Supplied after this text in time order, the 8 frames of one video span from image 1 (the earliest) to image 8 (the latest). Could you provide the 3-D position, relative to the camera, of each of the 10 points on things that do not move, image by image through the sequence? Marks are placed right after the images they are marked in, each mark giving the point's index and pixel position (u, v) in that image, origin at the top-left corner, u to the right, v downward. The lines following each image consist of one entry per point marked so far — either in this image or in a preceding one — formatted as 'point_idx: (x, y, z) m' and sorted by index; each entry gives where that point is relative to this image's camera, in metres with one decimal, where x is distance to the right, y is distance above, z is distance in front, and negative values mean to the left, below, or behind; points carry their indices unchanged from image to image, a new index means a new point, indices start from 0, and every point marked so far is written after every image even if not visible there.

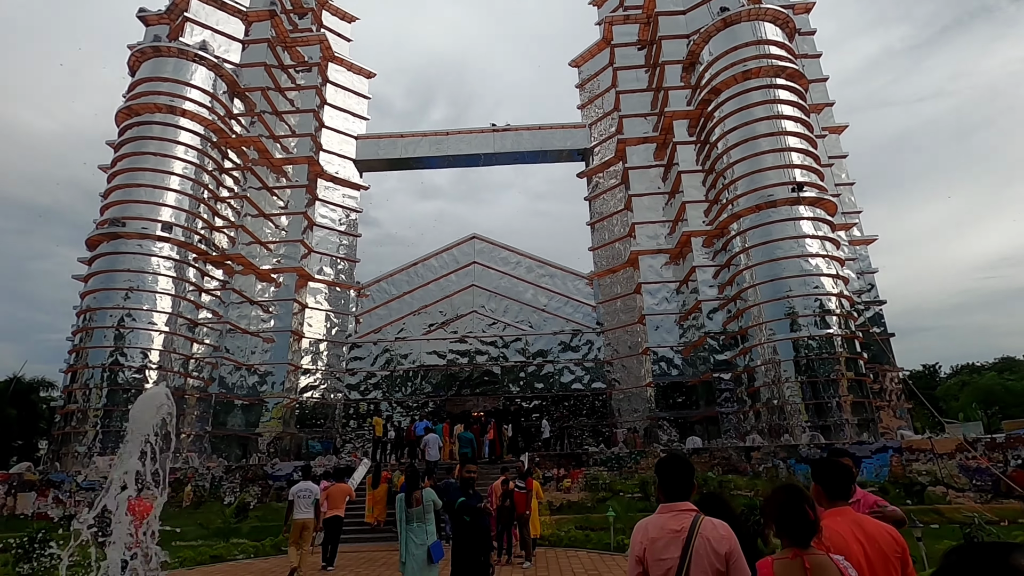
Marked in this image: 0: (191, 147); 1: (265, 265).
0: (-10.6, +4.7, +18.0) m
1: (-9.2, +0.9, +19.9) m
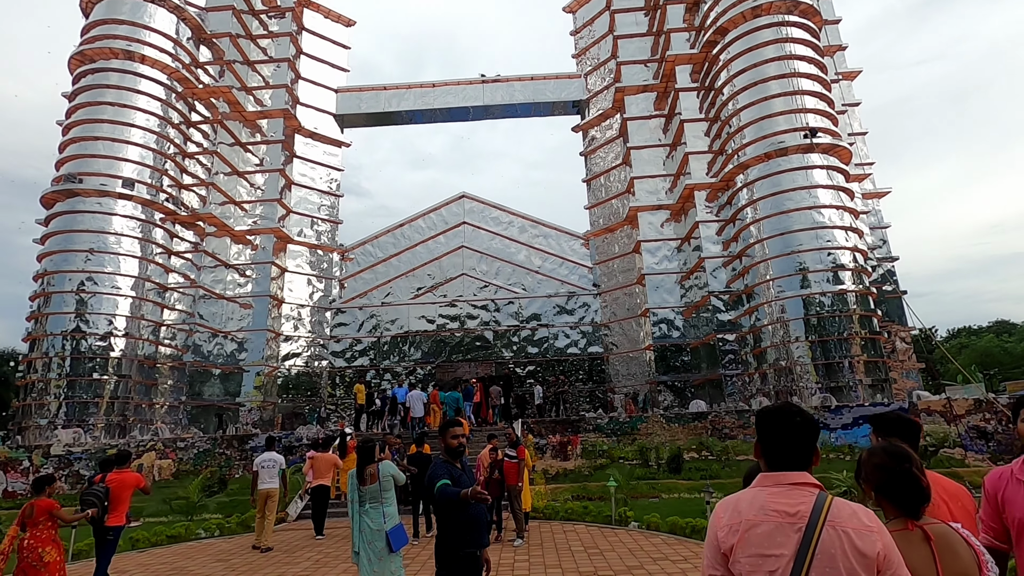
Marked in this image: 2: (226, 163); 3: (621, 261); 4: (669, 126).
0: (-10.9, +5.9, +16.5) m
1: (-9.5, +2.2, +18.7) m
2: (-10.0, +4.4, +18.7) m
3: (+3.9, +1.0, +19.5) m
4: (+5.5, +5.7, +18.9) m
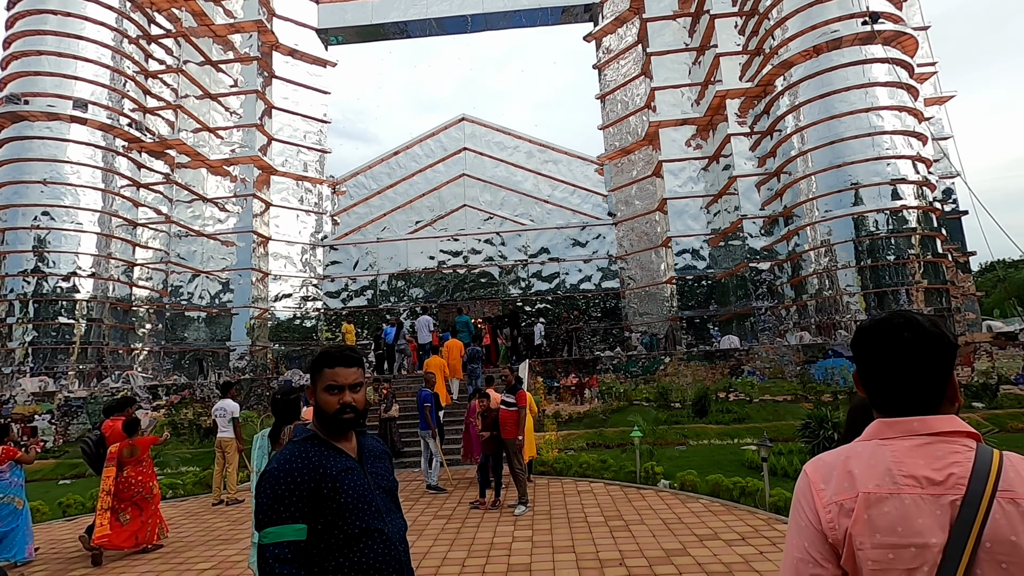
0: (-10.9, +7.6, +14.4) m
1: (-9.3, +4.2, +16.9) m
2: (-9.9, +6.4, +16.7) m
3: (+4.1, +3.4, +17.5) m
4: (+5.6, +8.0, +16.4) m
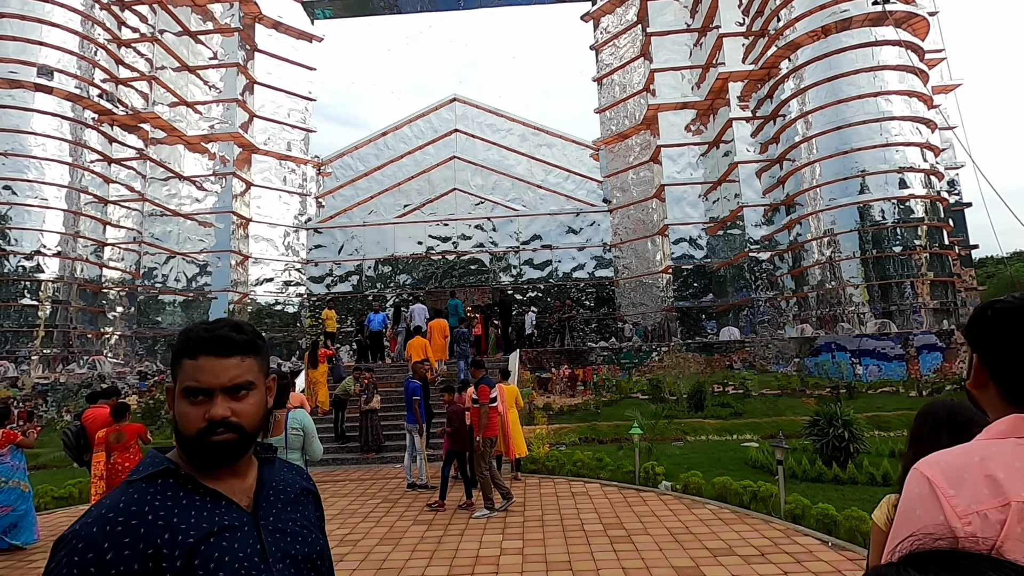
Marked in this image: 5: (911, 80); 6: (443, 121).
0: (-11.0, +8.1, +13.5) m
1: (-9.5, +4.7, +16.1) m
2: (-10.1, +6.9, +15.8) m
3: (+3.9, +3.7, +17.0) m
4: (+5.4, +8.3, +15.8) m
5: (+8.8, +4.6, +11.7) m
6: (-2.5, +6.1, +19.4) m
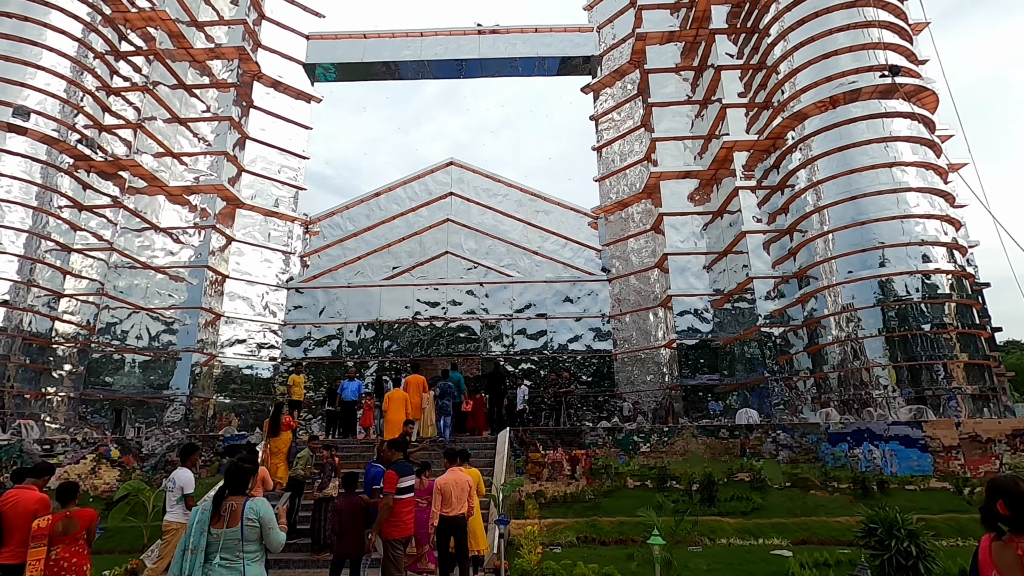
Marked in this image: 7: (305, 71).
0: (-10.9, +6.8, +13.3) m
1: (-9.6, +3.0, +15.4) m
2: (-10.1, +5.3, +15.5) m
3: (+3.8, +1.4, +16.3) m
4: (+5.5, +6.1, +15.8) m
5: (+8.7, +2.9, +11.3) m
6: (-2.6, +3.7, +19.0) m
7: (-7.1, +7.5, +18.4) m
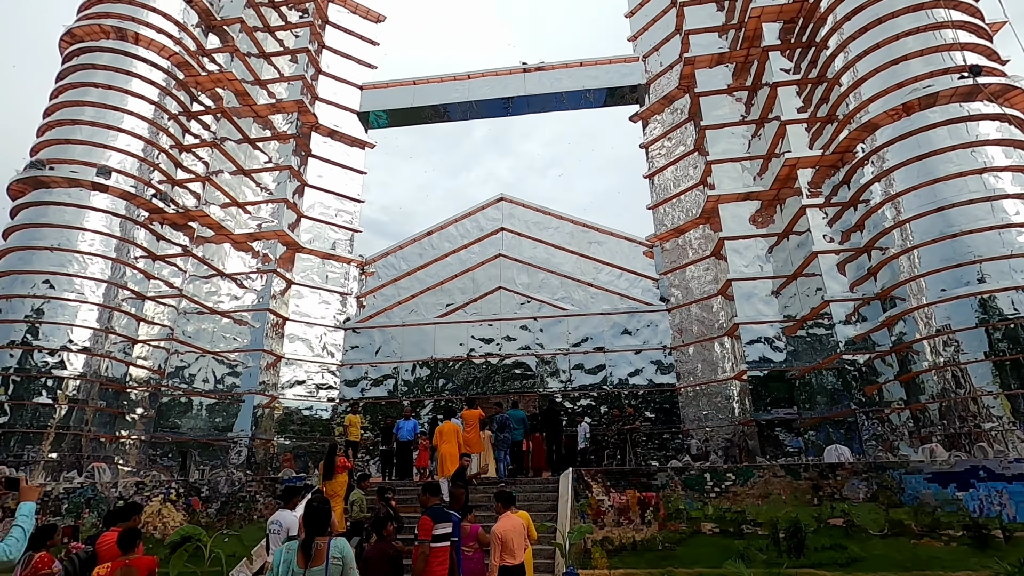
0: (-9.8, +5.6, +14.4) m
1: (-8.1, +1.7, +16.1) m
2: (-8.6, +3.9, +16.4) m
3: (+5.3, +0.6, +15.6) m
4: (+6.8, +5.3, +15.2) m
5: (+9.8, +2.5, +10.3) m
6: (-0.8, +2.4, +19.0) m
7: (-5.5, +6.0, +19.2) m
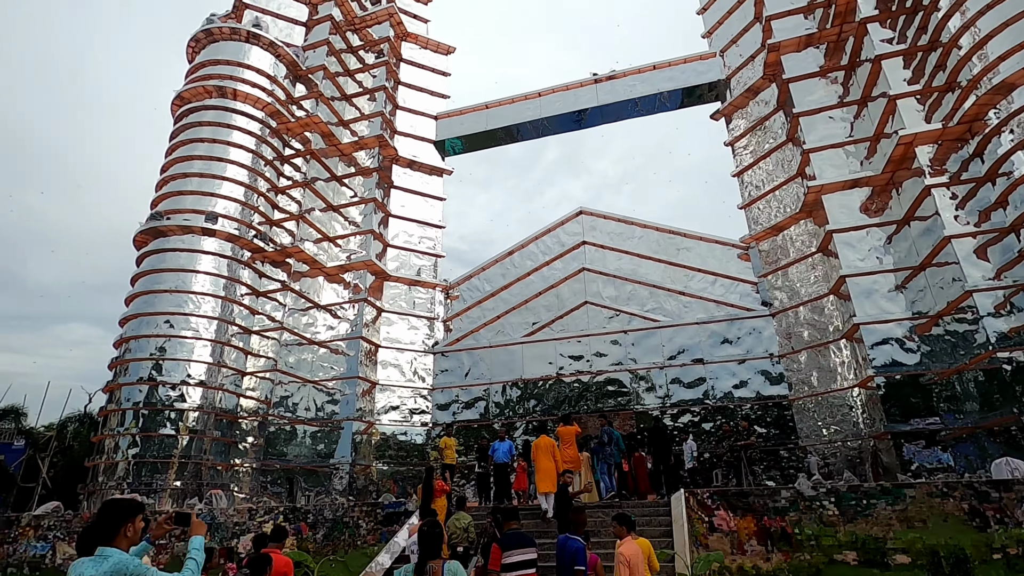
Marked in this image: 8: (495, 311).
0: (-7.7, +4.6, +15.6) m
1: (-5.6, +0.8, +16.8) m
2: (-6.2, +2.9, +17.2) m
3: (+7.7, +0.6, +14.3) m
4: (+8.8, +5.4, +13.9) m
5: (+11.1, +3.0, +8.5) m
6: (+2.0, +1.8, +18.7) m
7: (-2.8, +5.1, +19.7) m
8: (-0.6, -0.8, +17.9) m
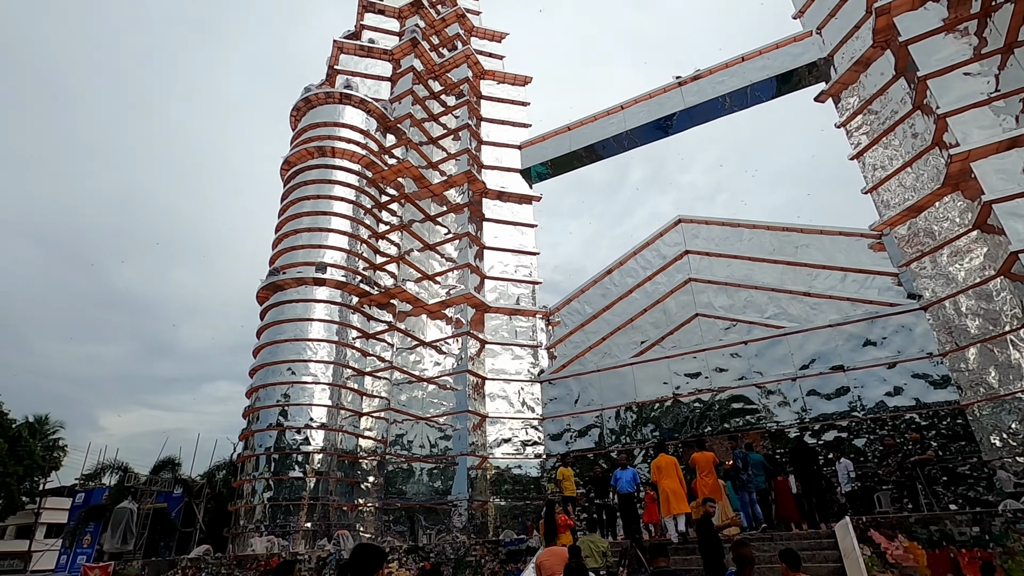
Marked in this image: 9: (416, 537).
0: (-5.1, +3.2, +16.5) m
1: (-2.4, -0.4, +17.2) m
2: (-3.2, +1.7, +17.8) m
3: (+10.1, +0.9, +12.3) m
4: (+10.7, +5.8, +12.0) m
5: (+12.2, +3.9, +6.1) m
6: (+5.2, +1.4, +17.7) m
7: (+0.4, +4.1, +19.7) m
8: (+2.8, -1.5, +17.2) m
9: (-2.4, -6.4, +13.7) m
